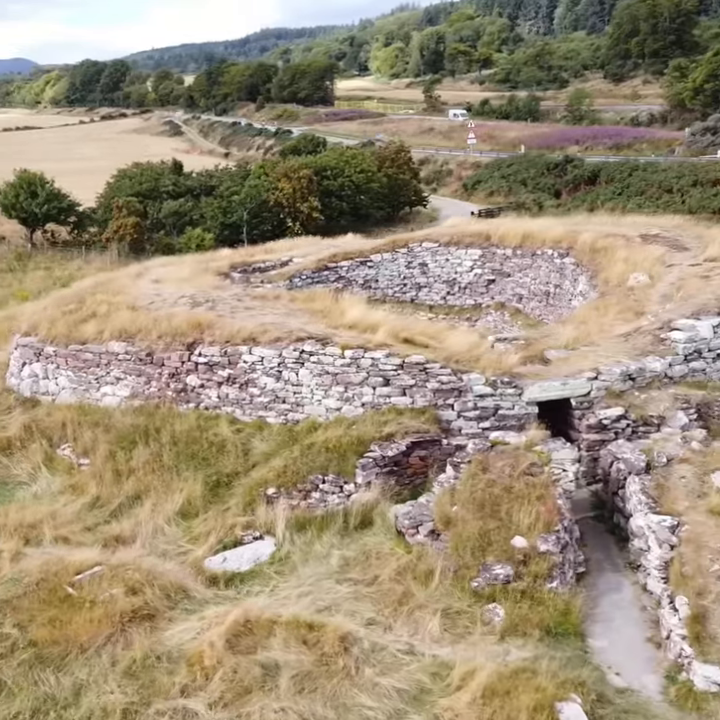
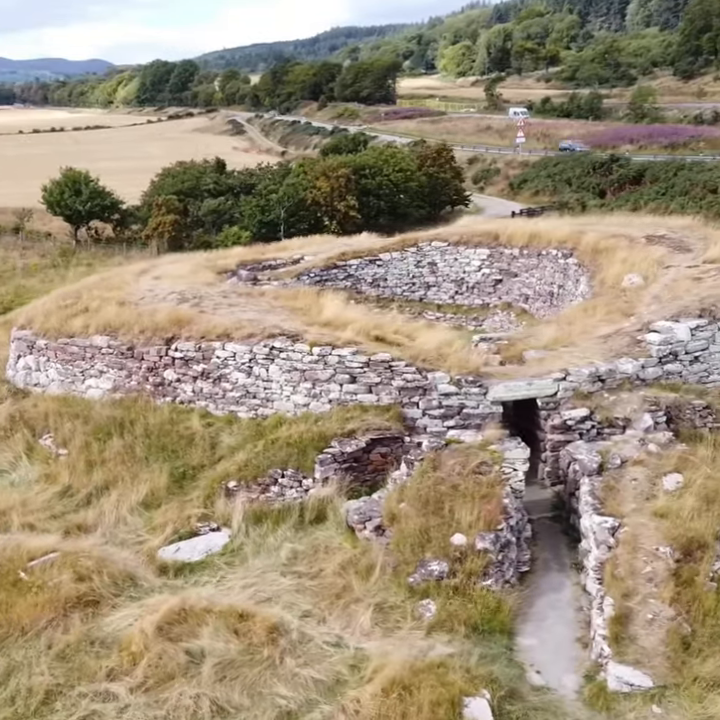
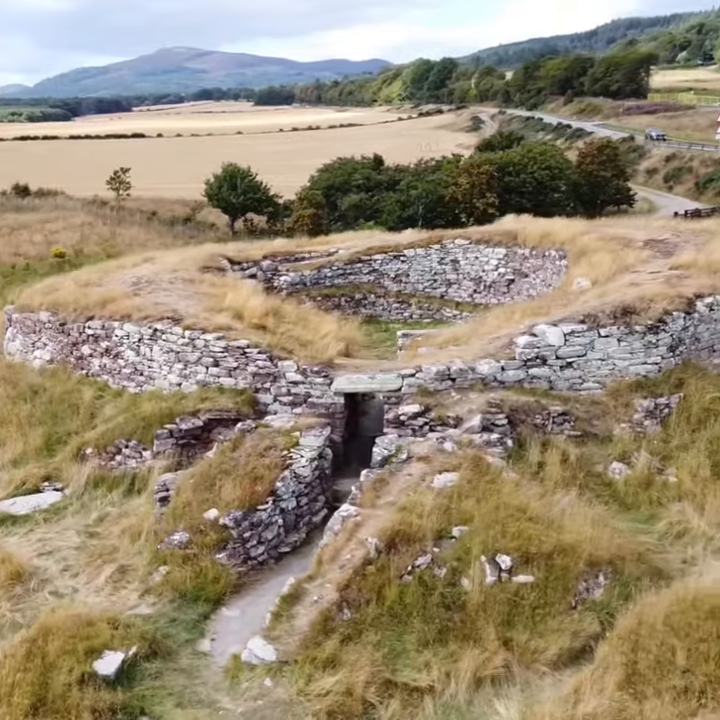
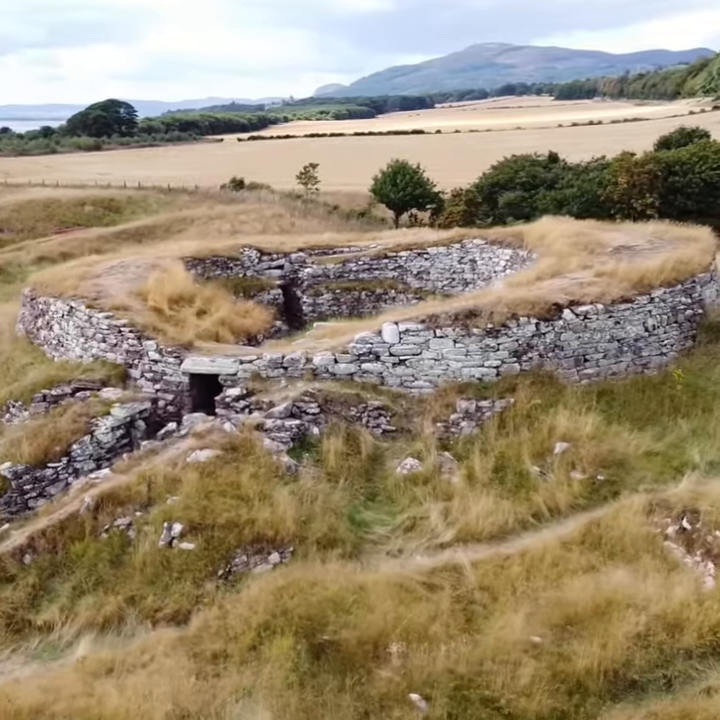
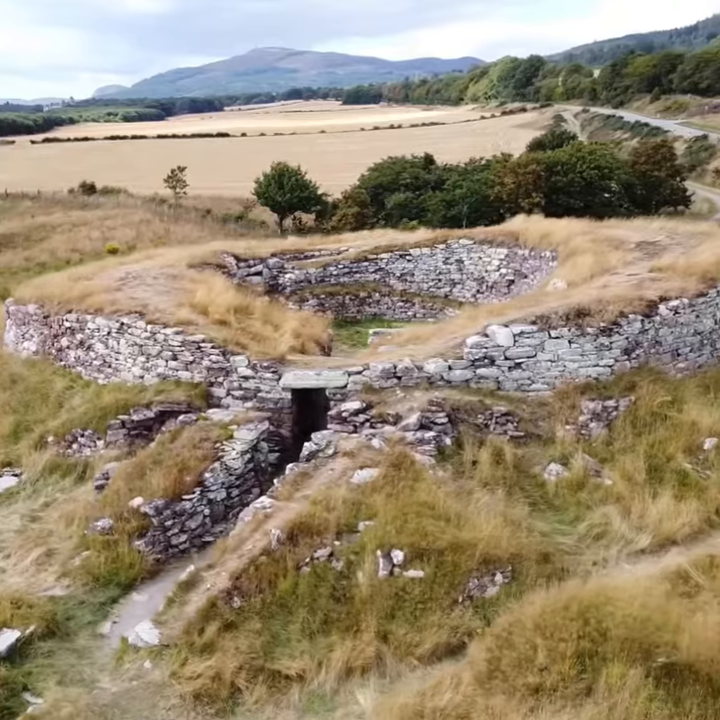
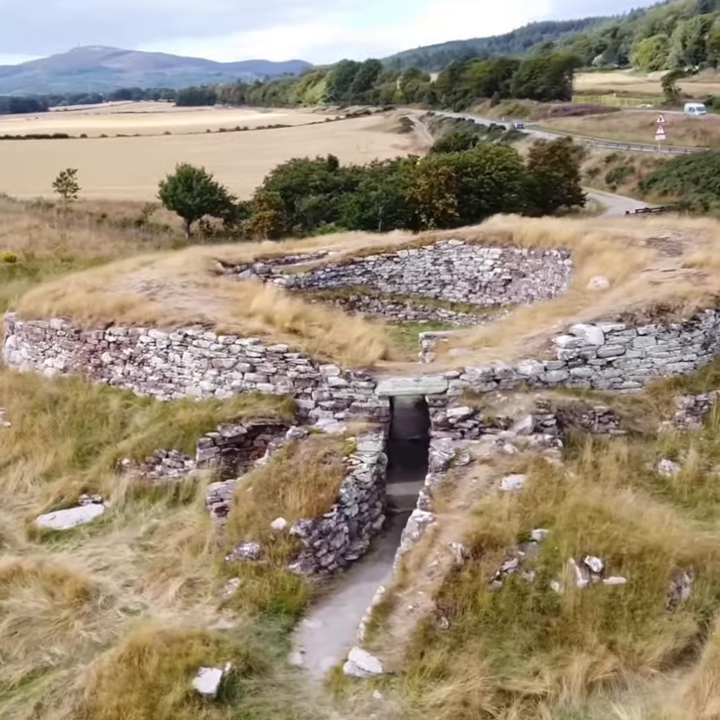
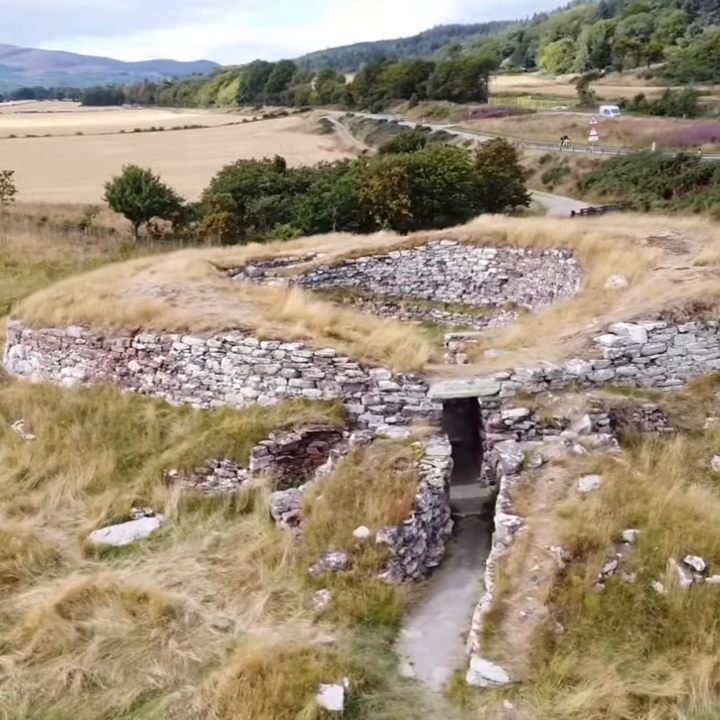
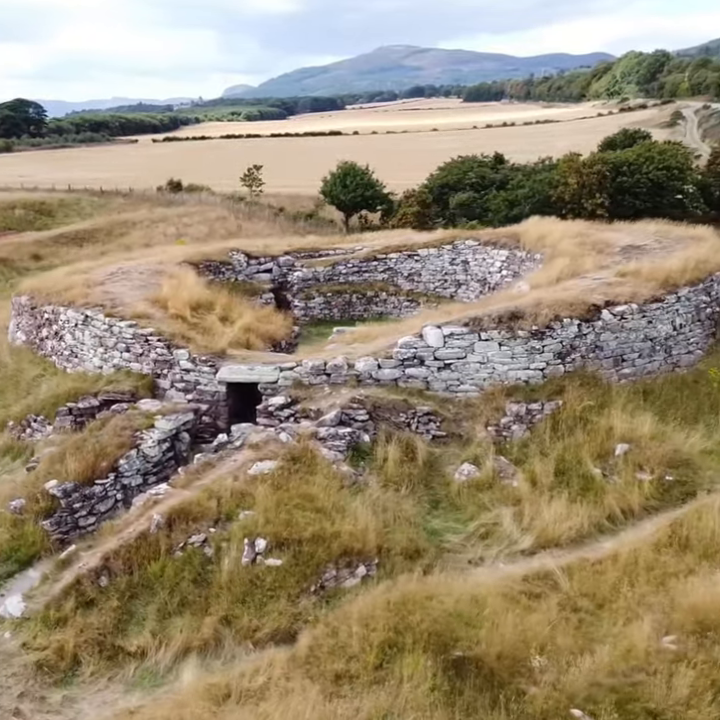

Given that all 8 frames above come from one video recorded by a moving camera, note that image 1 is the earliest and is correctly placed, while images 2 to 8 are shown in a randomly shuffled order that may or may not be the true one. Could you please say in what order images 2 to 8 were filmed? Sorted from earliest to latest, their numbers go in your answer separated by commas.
2, 7, 6, 3, 5, 8, 4
